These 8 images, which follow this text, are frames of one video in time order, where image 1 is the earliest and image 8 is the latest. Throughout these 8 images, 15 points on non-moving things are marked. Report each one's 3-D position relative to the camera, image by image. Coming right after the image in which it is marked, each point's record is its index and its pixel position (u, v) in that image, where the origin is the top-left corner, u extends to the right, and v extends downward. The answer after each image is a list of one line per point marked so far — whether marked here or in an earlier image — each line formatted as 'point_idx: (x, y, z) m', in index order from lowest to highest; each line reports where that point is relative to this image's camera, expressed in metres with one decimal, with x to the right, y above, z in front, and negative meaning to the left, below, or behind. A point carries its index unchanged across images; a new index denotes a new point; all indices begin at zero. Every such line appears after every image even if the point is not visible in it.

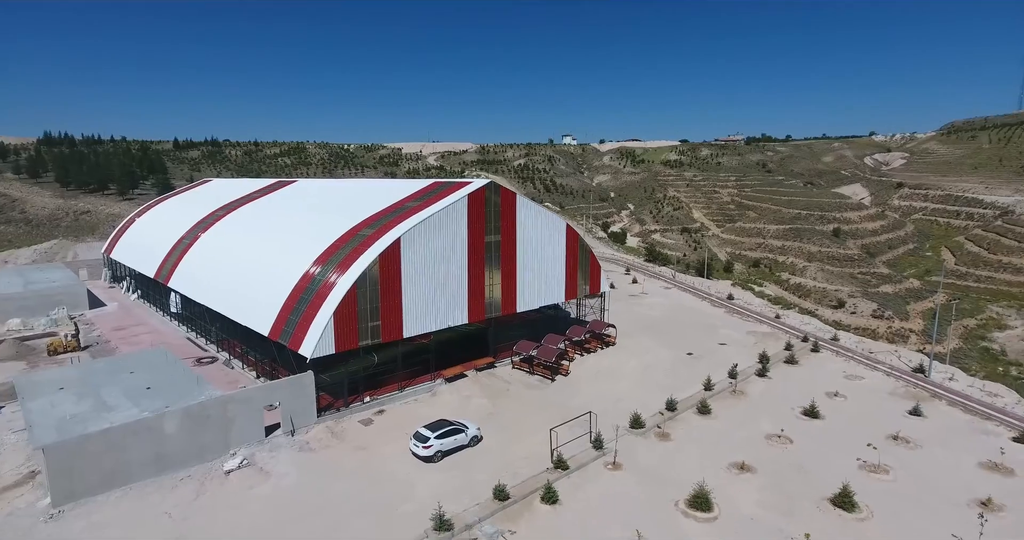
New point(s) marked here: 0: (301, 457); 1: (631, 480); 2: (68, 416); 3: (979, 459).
0: (-6.4, -5.7, +18.6) m
1: (+3.5, -6.0, +17.5) m
2: (-12.5, -4.2, +17.2) m
3: (+14.5, -5.8, +18.7) m
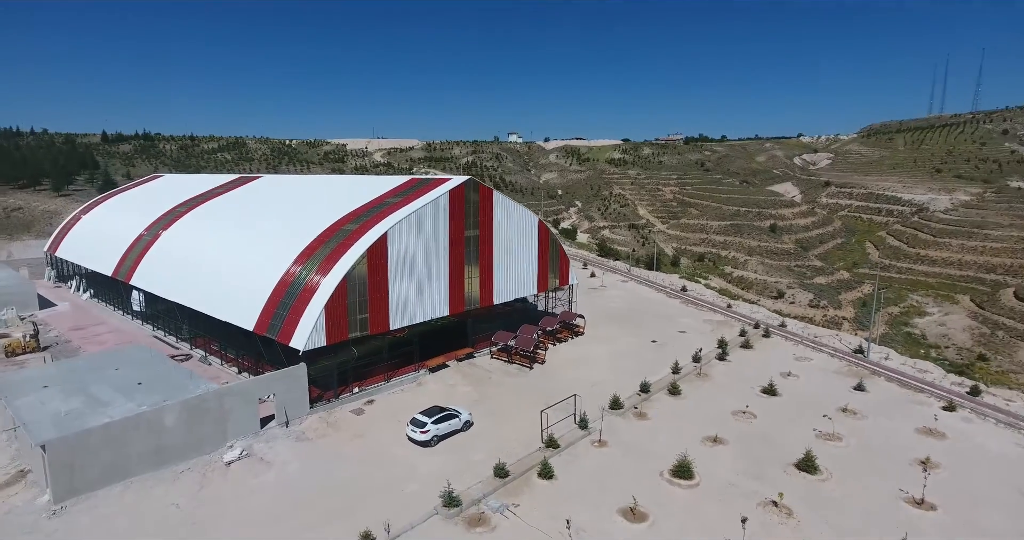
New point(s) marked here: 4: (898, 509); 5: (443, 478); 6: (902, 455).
0: (-6.7, -5.5, +19.0) m
1: (+3.3, -5.8, +18.9) m
2: (-12.6, -4.0, +17.0) m
3: (+14.2, -5.4, +21.1) m
4: (+10.4, -6.4, +16.1) m
5: (-1.9, -6.0, +17.4) m
6: (+12.3, -5.8, +19.0) m
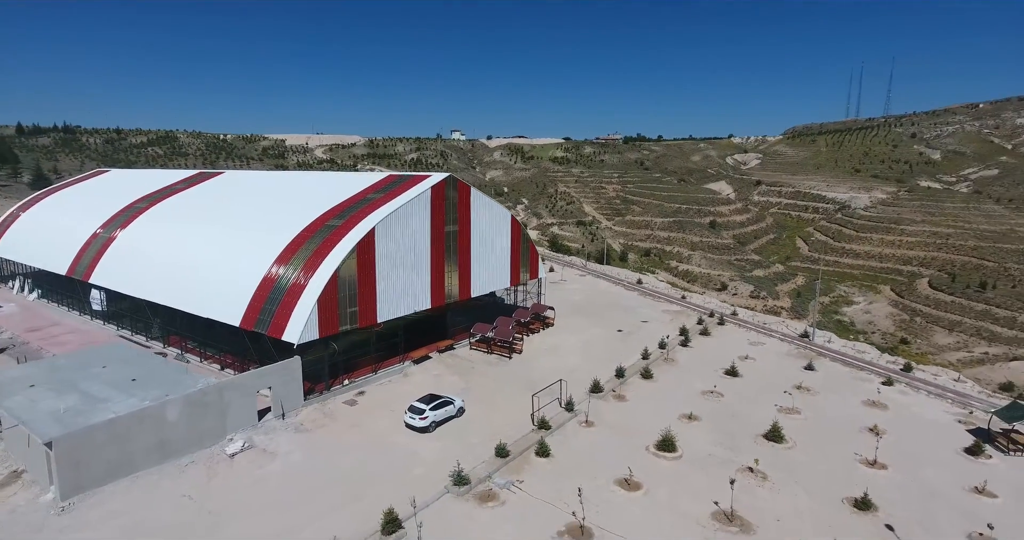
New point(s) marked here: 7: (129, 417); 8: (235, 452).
0: (-6.8, -5.4, +19.4) m
1: (+3.2, -5.5, +20.3) m
2: (-12.5, -3.9, +16.9) m
3: (+13.7, -5.0, +23.6) m
4: (+10.4, -6.0, +18.3) m
5: (-1.9, -5.8, +18.4) m
6: (+12.1, -5.4, +21.3) m
7: (-10.5, -4.1, +16.7) m
8: (-8.3, -5.5, +18.3) m
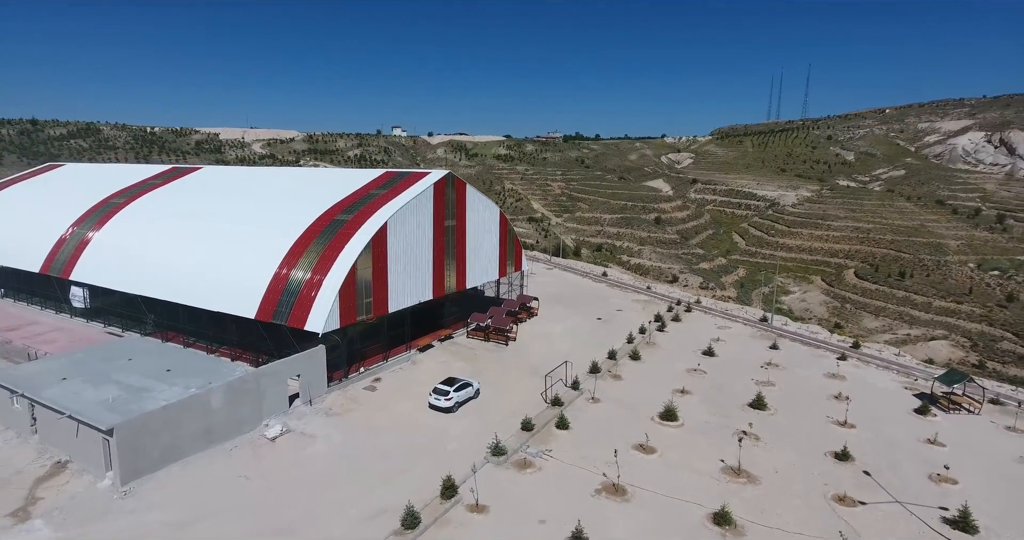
0: (-6.1, -5.1, +20.5) m
1: (+3.7, -5.1, +22.4) m
2: (-11.5, -3.7, +17.3) m
3: (+13.8, -4.5, +26.9) m
4: (+11.2, -5.6, +21.2) m
5: (-1.1, -5.5, +19.9) m
6: (+12.5, -5.0, +24.4) m
7: (-9.5, -3.9, +17.3) m
8: (-7.5, -5.3, +19.2) m
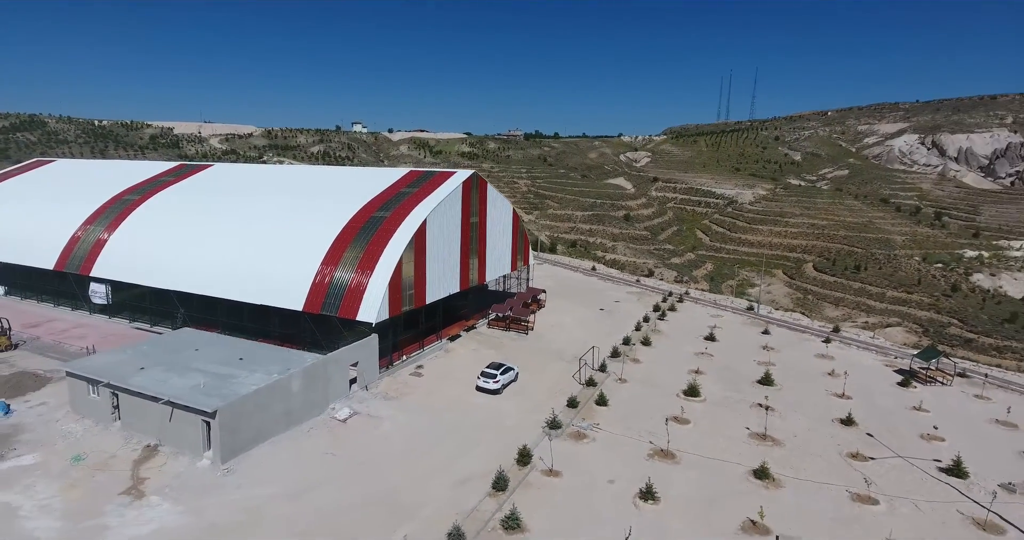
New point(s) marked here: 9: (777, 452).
0: (-4.4, -4.9, +22.1) m
1: (+5.2, -4.8, +24.8) m
2: (-9.5, -3.5, +18.4) m
3: (+15.0, -4.1, +30.0) m
4: (+12.8, -5.2, +24.1) m
5: (+0.6, -5.2, +21.9) m
6: (+13.8, -4.6, +27.4) m
7: (-7.5, -3.7, +18.6) m
8: (-5.7, -5.0, +20.6) m
9: (+8.7, -5.9, +19.7) m
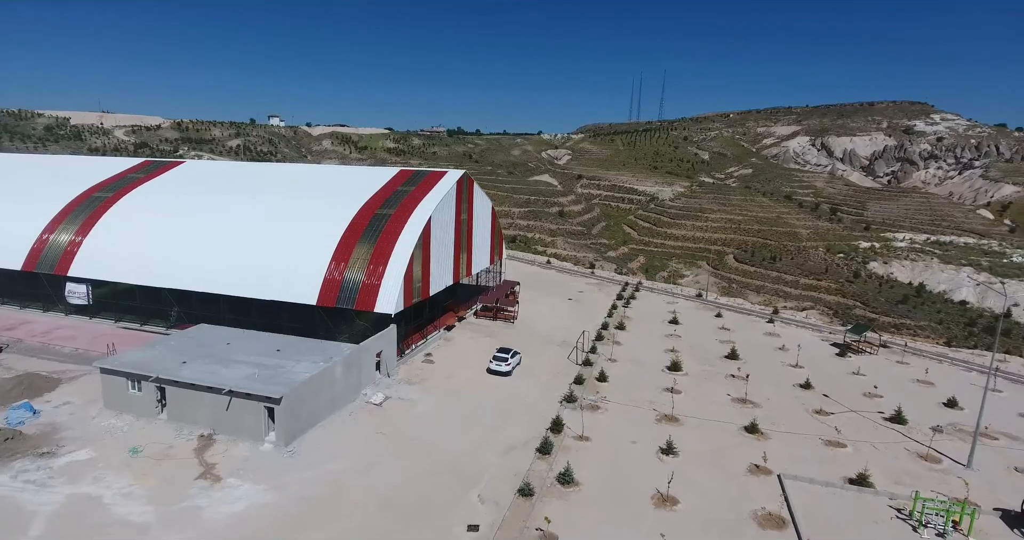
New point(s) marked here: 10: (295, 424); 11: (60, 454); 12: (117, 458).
0: (-3.8, -4.6, +23.8) m
1: (+5.4, -4.4, +27.8) m
2: (-8.4, -3.4, +19.5) m
3: (+14.2, -3.5, +34.4) m
4: (+12.9, -4.7, +28.3) m
5: (+1.2, -4.9, +24.3) m
6: (+13.5, -4.0, +31.7) m
7: (-6.4, -3.5, +19.9) m
8: (-4.8, -4.8, +22.2) m
9: (+9.5, -5.5, +23.3) m
10: (-6.9, -4.9, +19.0) m
11: (-13.5, -5.5, +18.1) m
12: (-11.7, -5.6, +17.9) m
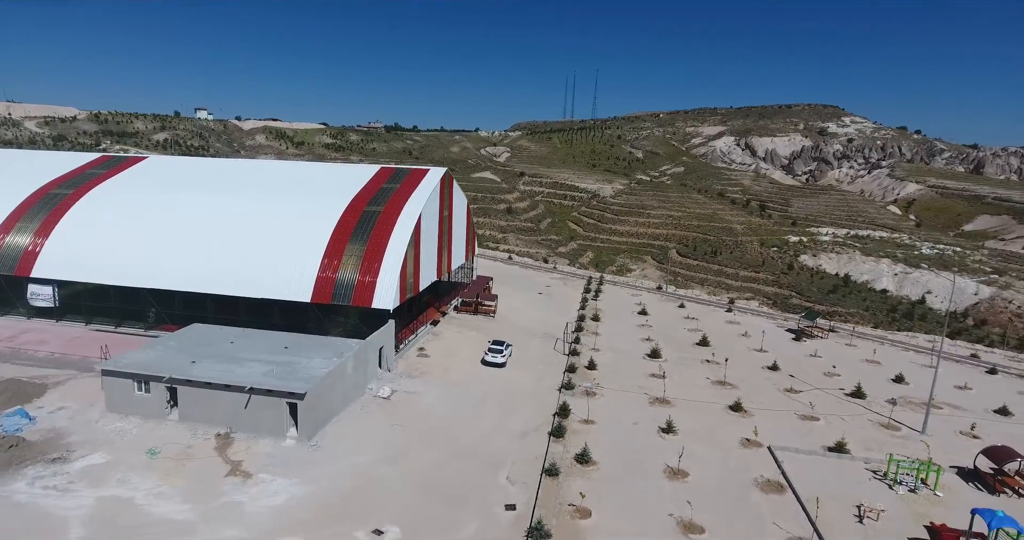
0: (-3.8, -4.5, +24.4) m
1: (+4.9, -4.1, +29.4) m
2: (-7.9, -3.3, +19.6) m
3: (+12.9, -3.1, +36.9) m
4: (+12.3, -4.3, +30.7) m
5: (+1.1, -4.7, +25.5) m
6: (+12.5, -3.6, +34.2) m
7: (-6.0, -3.4, +20.3) m
8: (-4.7, -4.7, +22.7) m
9: (+9.5, -5.1, +25.4) m
10: (-6.3, -4.8, +19.3) m
11: (-12.8, -5.5, +17.6) m
12: (-11.0, -5.6, +17.7) m
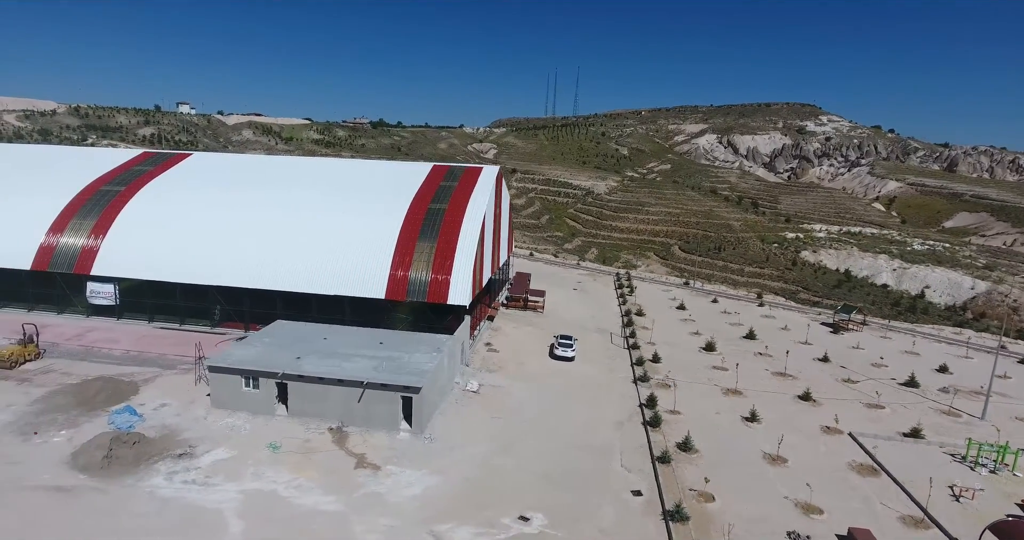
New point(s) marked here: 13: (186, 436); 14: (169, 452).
0: (-0.6, -4.4, +25.0) m
1: (+7.9, -3.9, +30.4) m
2: (-4.5, -3.2, +20.0) m
3: (+15.6, -2.8, +38.2) m
4: (+15.3, -4.1, +32.0) m
5: (+4.3, -4.5, +26.3) m
6: (+15.3, -3.4, +35.4) m
7: (-2.6, -3.3, +20.8) m
8: (-1.4, -4.6, +23.3) m
9: (+12.6, -5.0, +26.6) m
10: (-2.9, -4.7, +19.8) m
11: (-9.3, -5.4, +17.9) m
12: (-7.5, -5.5, +18.0) m
13: (-10.2, -5.2, +18.8) m
14: (-10.2, -5.4, +17.8) m
